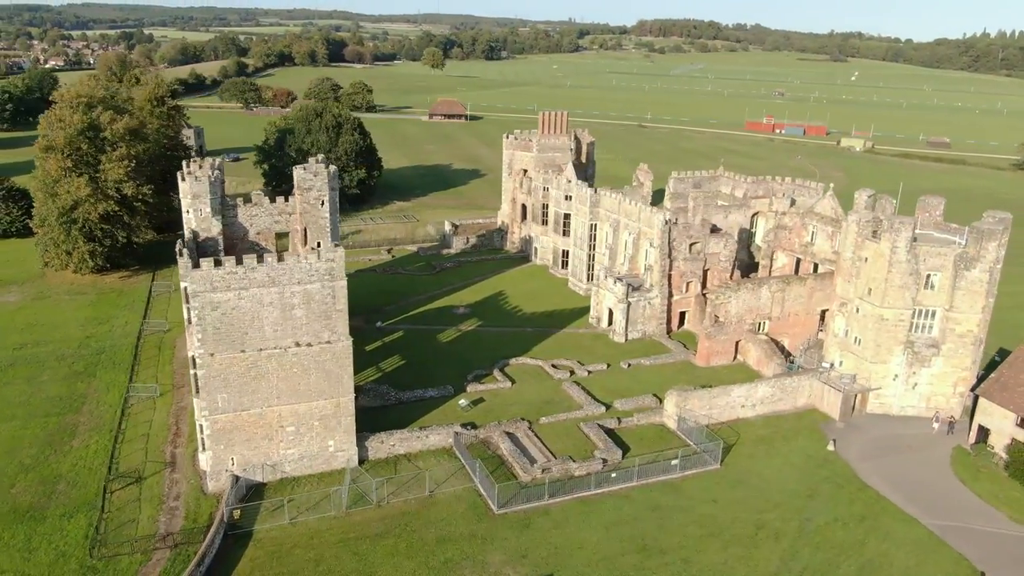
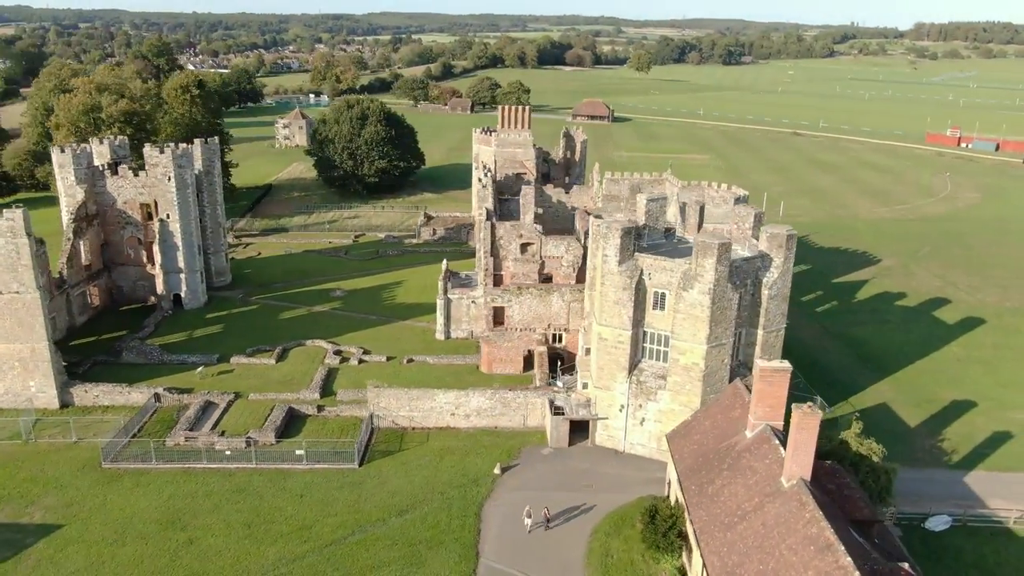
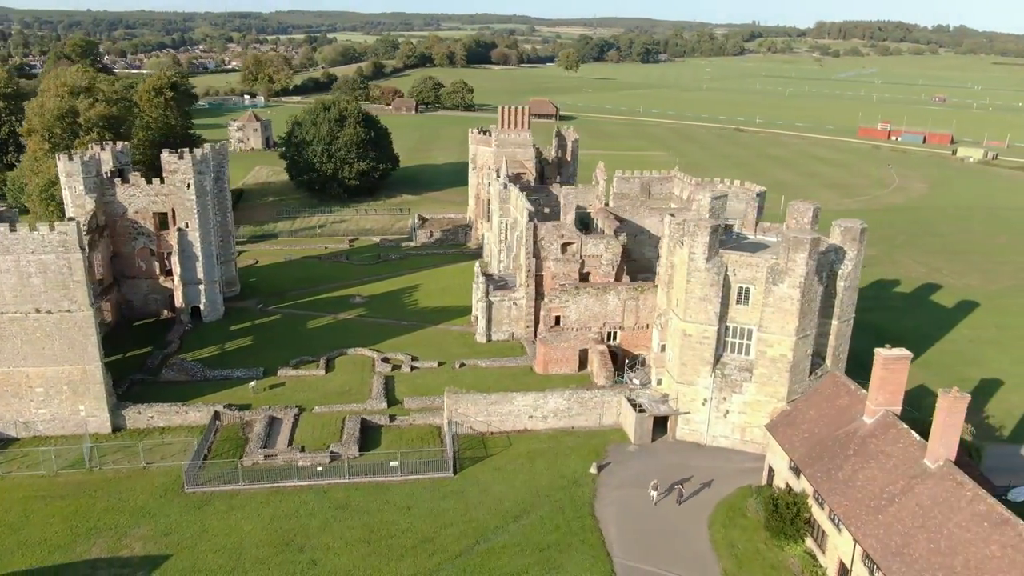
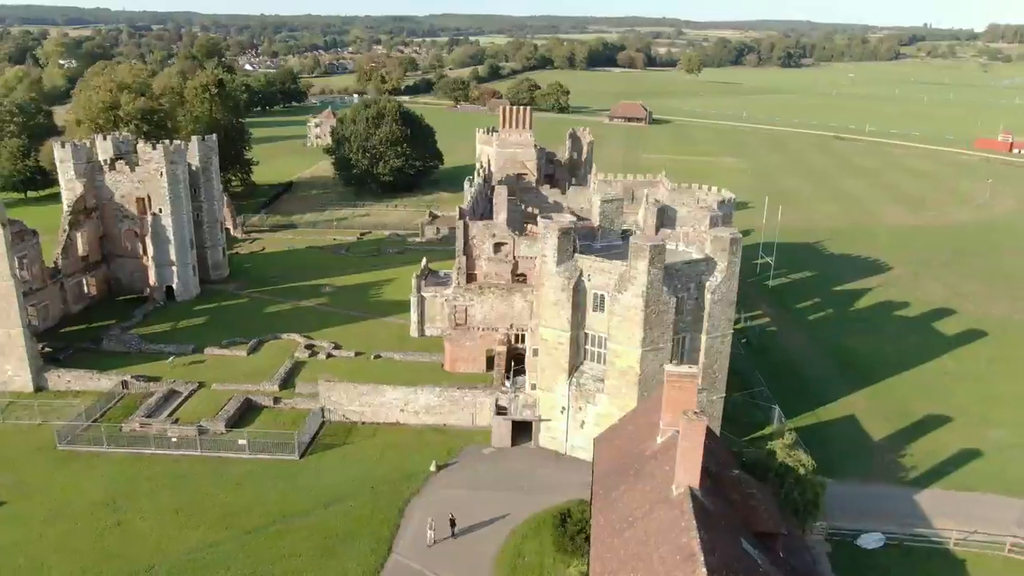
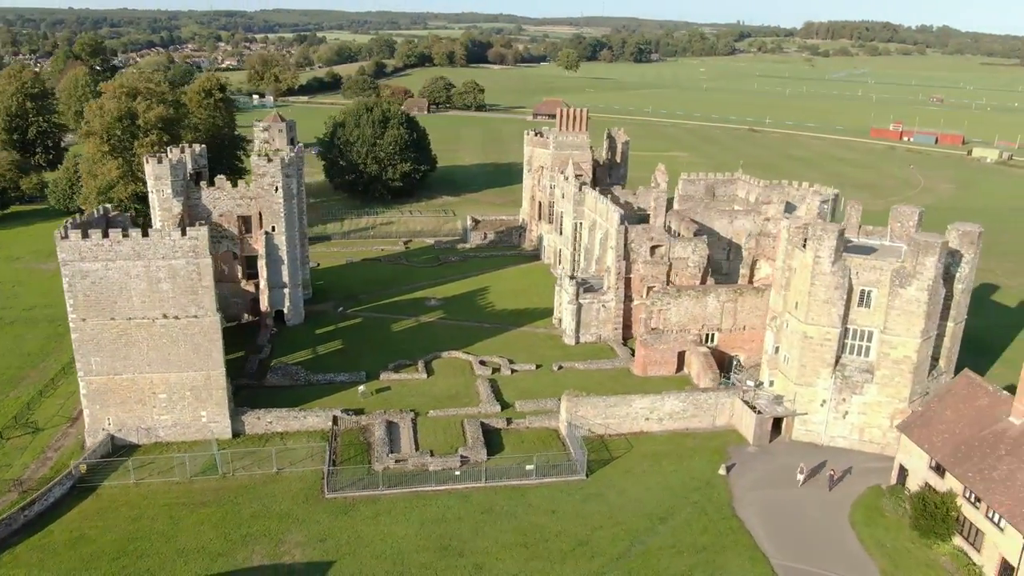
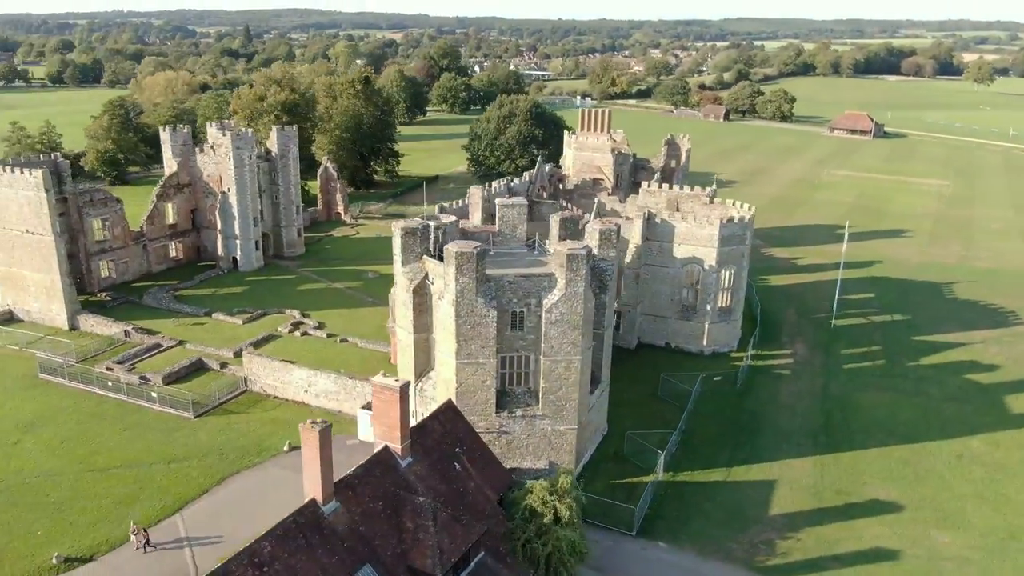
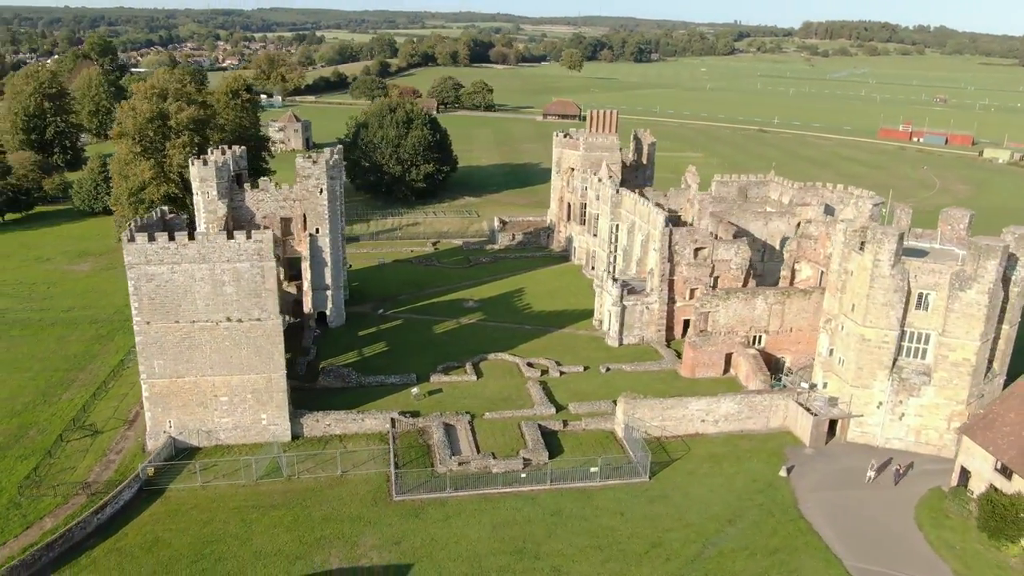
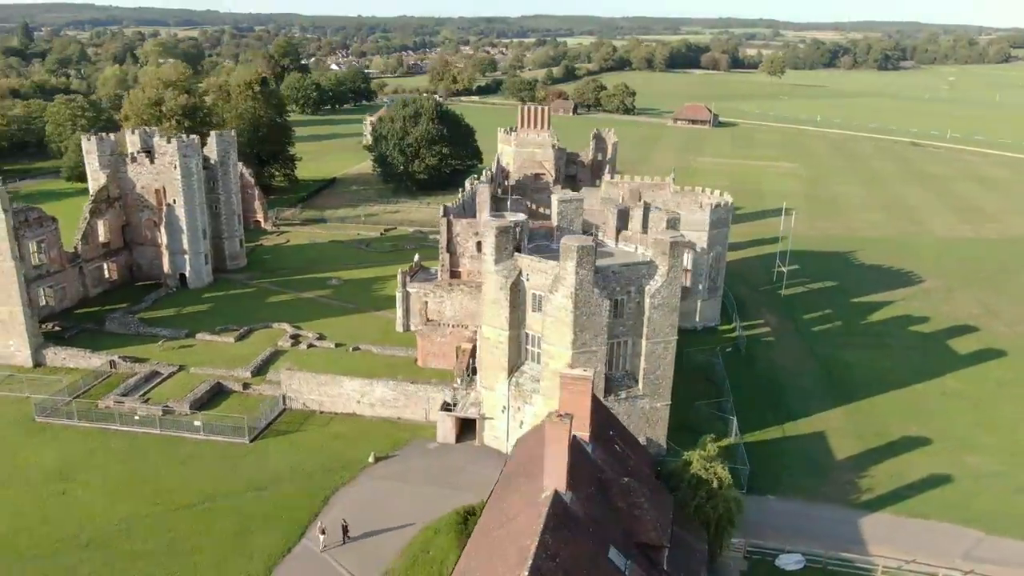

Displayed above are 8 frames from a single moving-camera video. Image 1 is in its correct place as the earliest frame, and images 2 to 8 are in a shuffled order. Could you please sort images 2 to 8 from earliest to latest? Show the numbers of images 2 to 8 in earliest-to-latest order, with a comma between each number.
7, 5, 3, 2, 4, 8, 6
